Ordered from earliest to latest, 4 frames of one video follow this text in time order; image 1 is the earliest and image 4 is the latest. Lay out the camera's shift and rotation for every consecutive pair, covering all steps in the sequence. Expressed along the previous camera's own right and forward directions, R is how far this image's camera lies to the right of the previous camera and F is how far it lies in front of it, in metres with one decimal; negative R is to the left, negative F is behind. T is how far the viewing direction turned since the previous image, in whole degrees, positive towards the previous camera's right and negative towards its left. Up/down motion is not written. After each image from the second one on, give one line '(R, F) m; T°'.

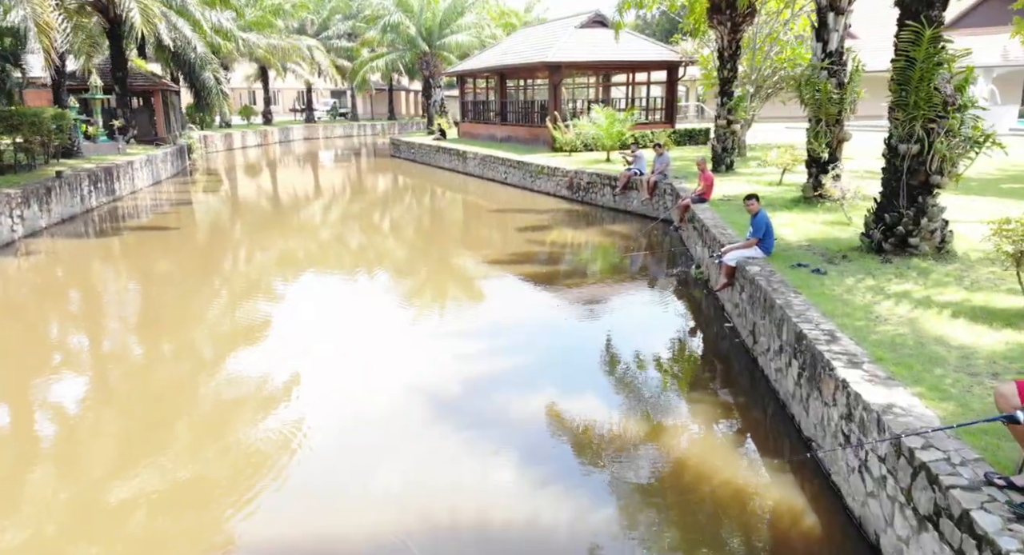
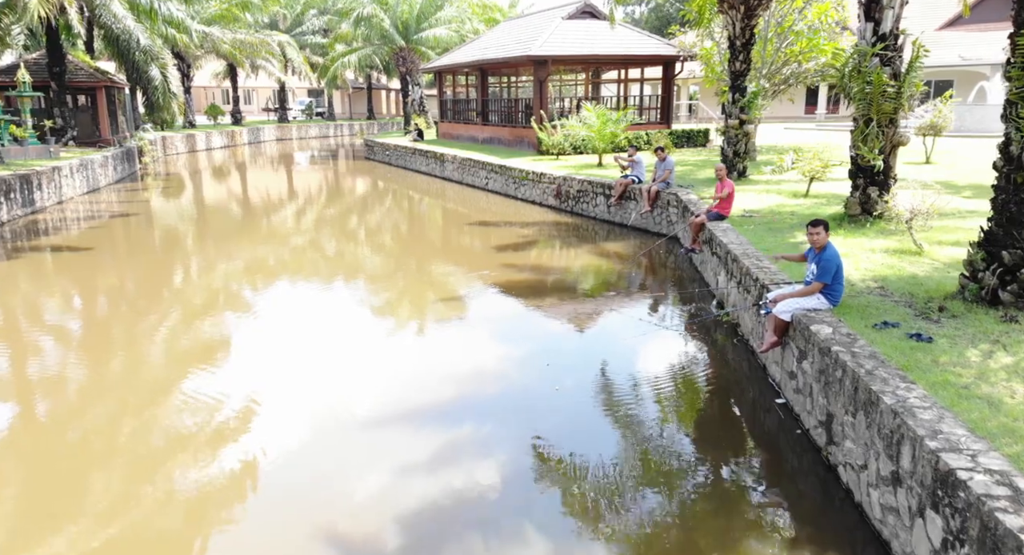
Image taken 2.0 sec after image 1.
(+0.1, +1.9) m; +1°
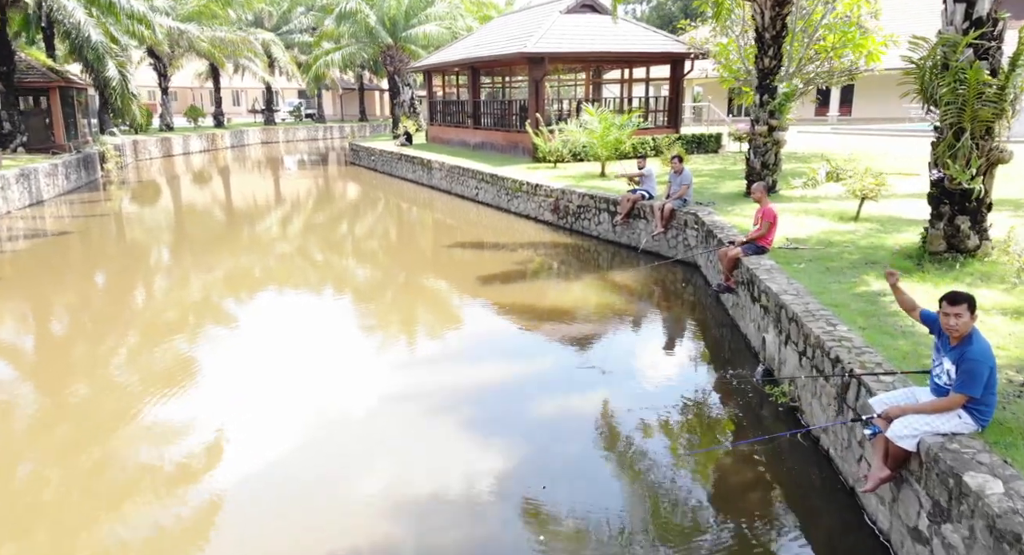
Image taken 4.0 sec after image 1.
(+0.1, +1.7) m; 0°
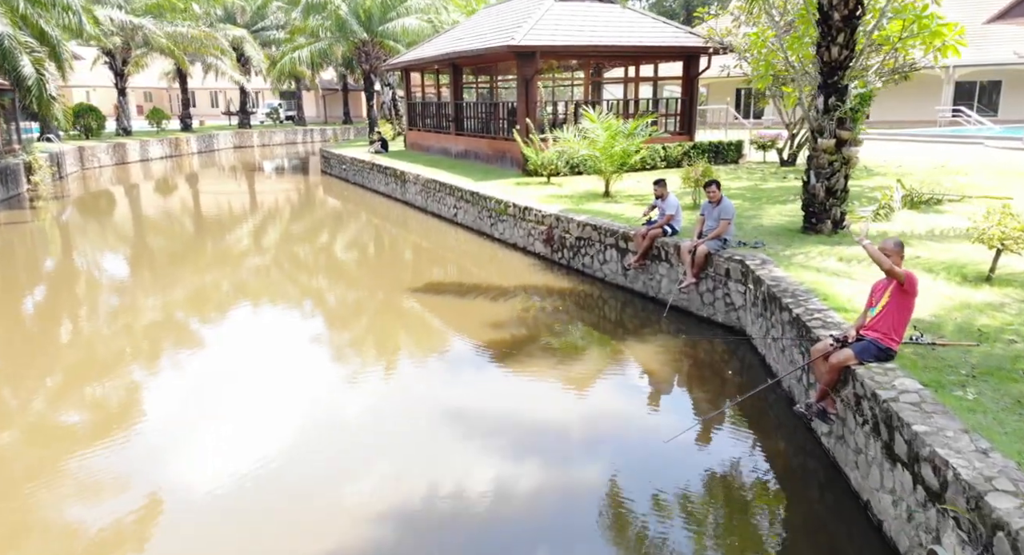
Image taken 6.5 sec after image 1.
(+0.2, +2.6) m; 0°
